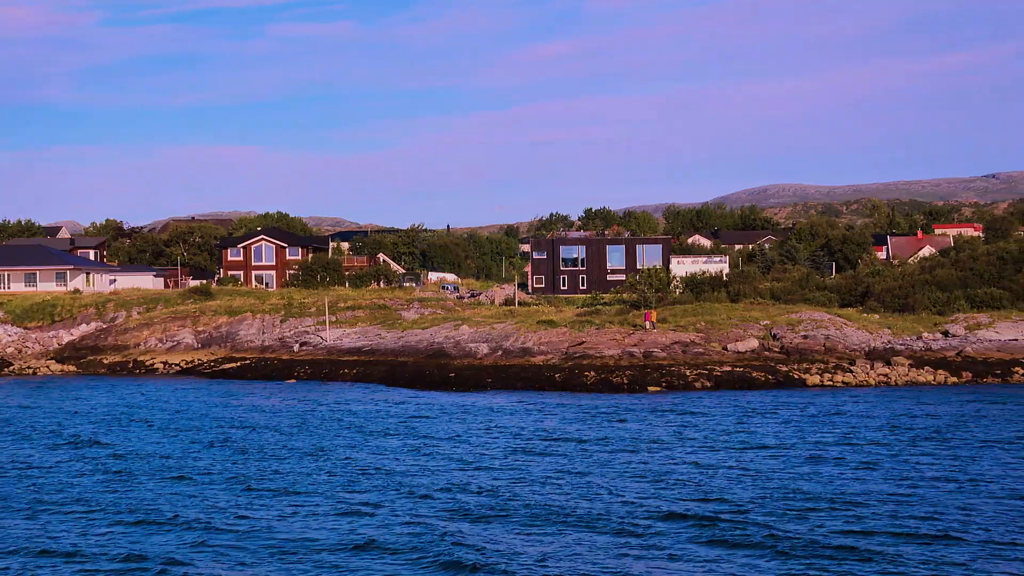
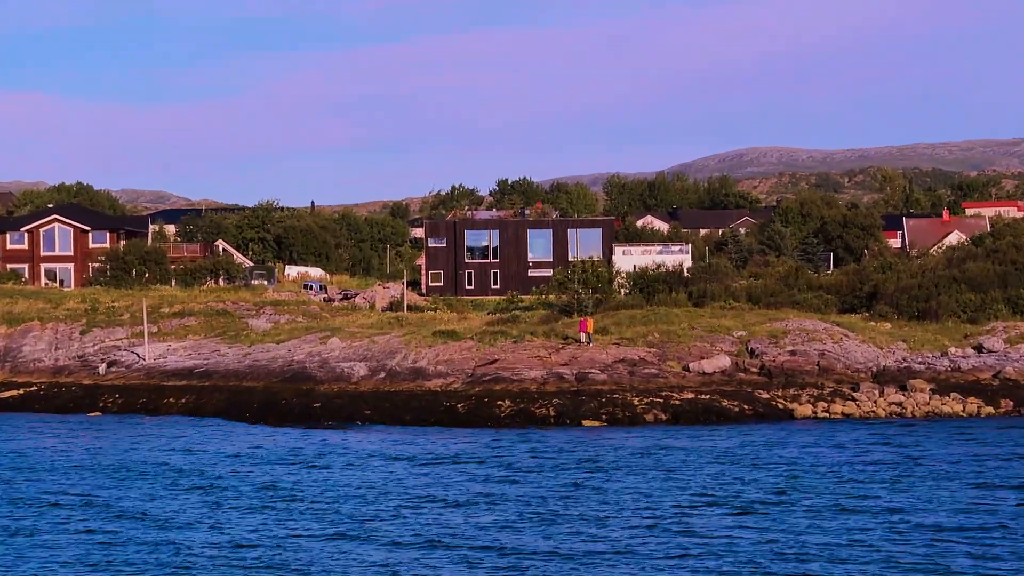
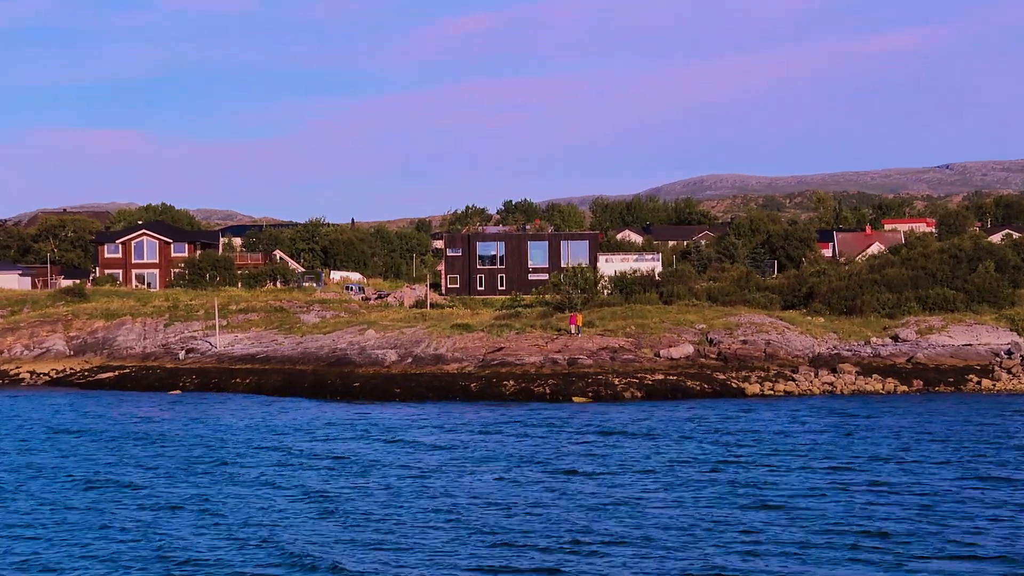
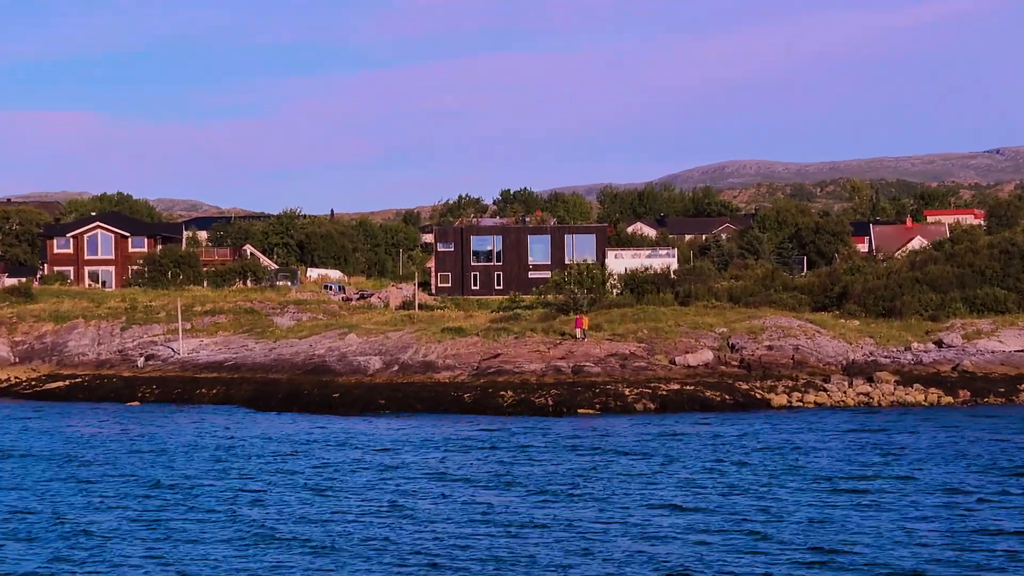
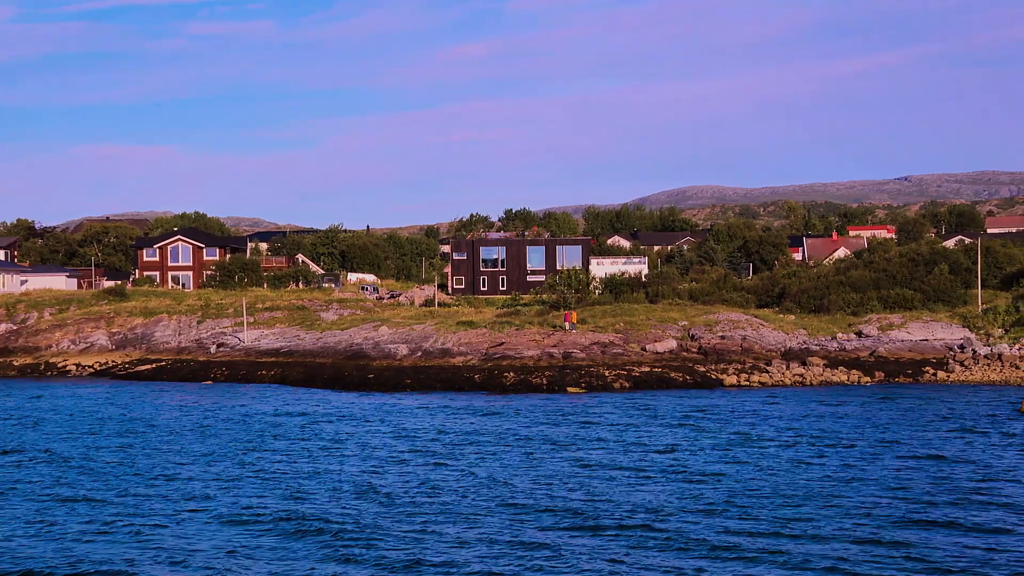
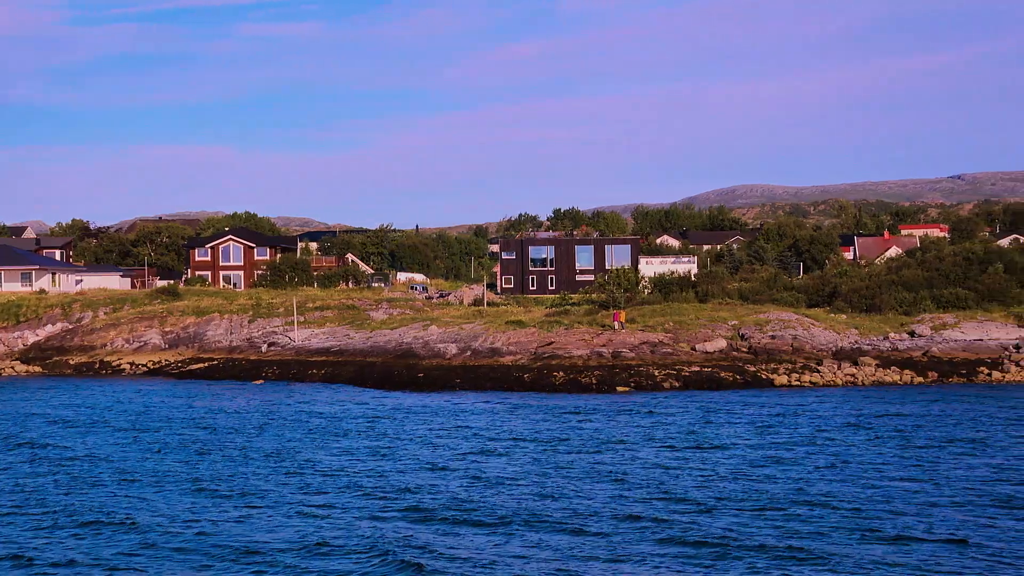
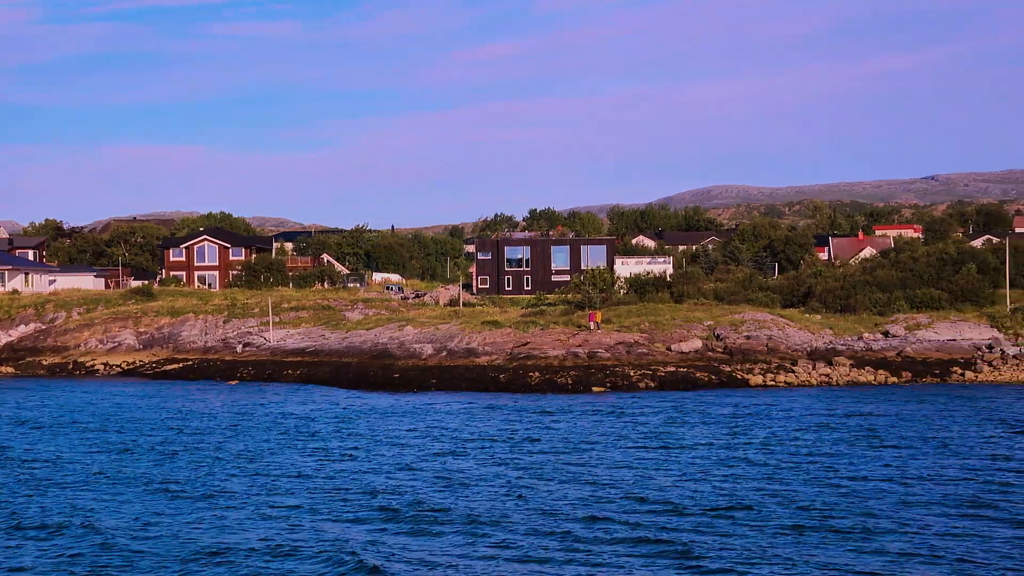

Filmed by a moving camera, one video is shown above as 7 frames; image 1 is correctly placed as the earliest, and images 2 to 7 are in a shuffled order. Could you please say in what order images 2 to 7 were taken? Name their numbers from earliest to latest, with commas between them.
6, 7, 5, 3, 4, 2
